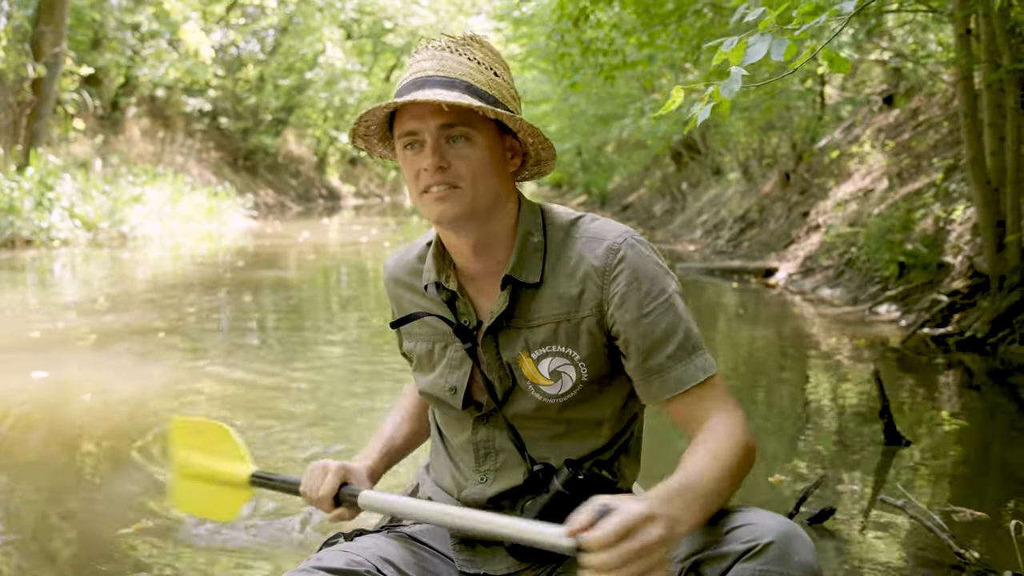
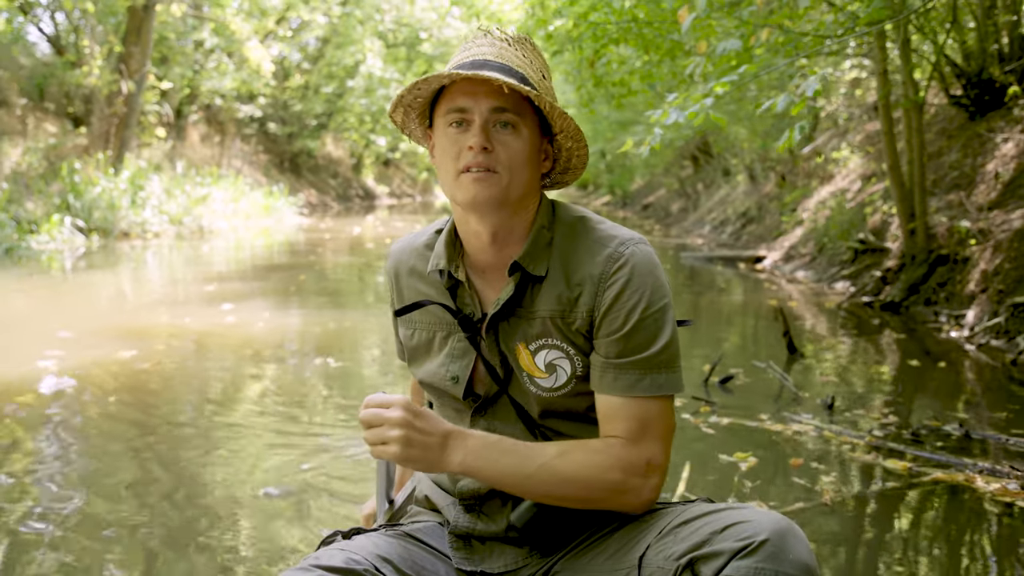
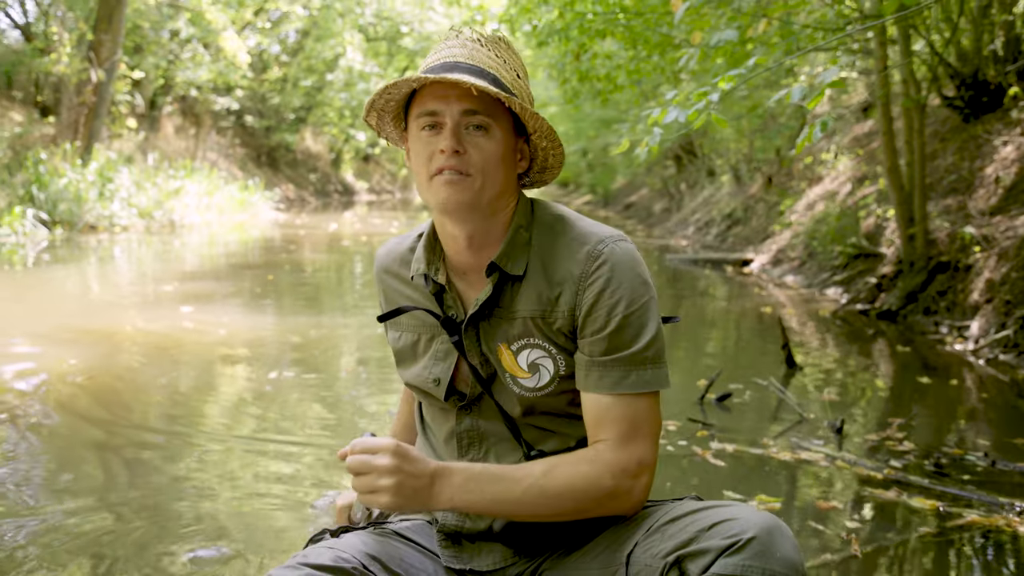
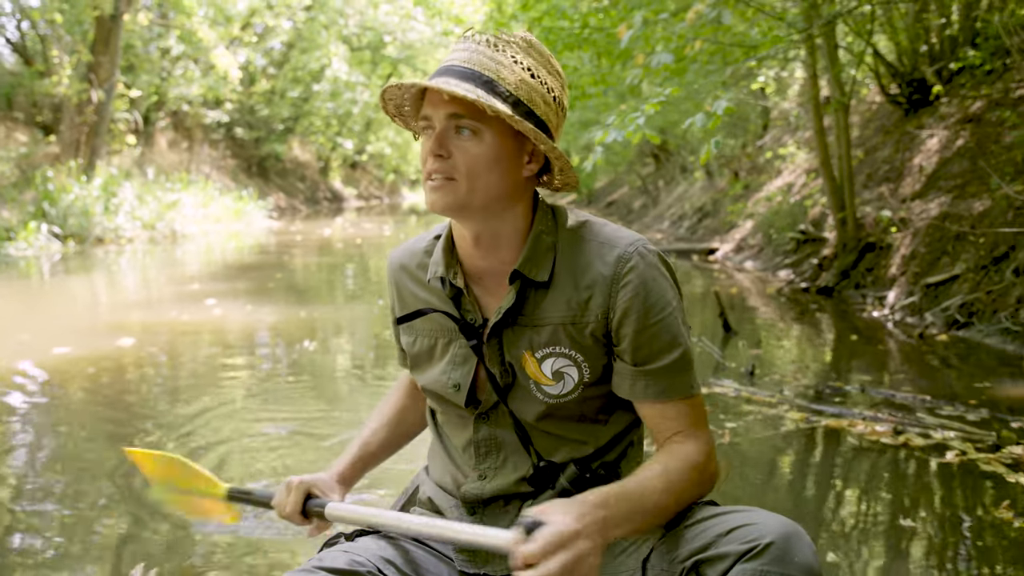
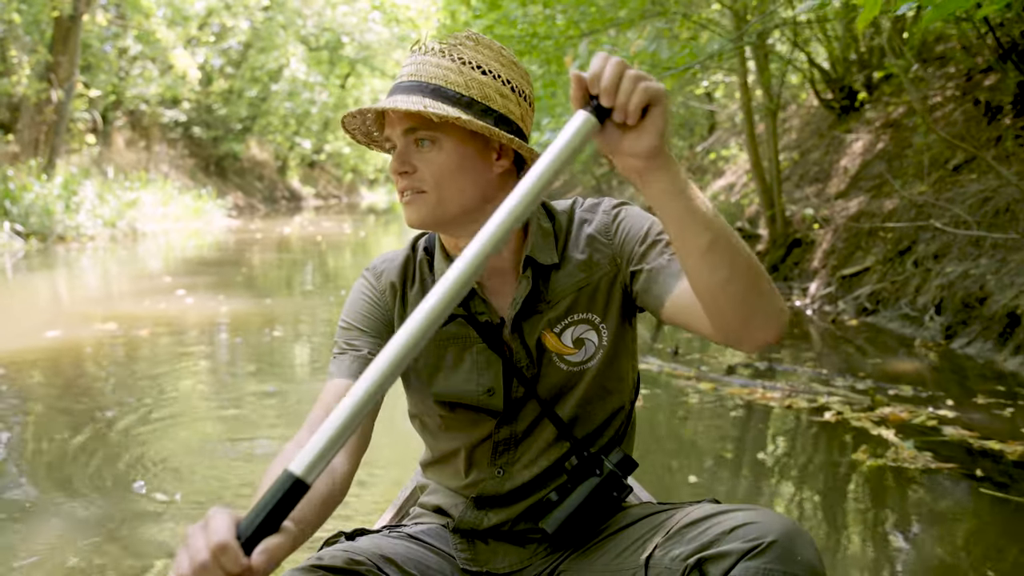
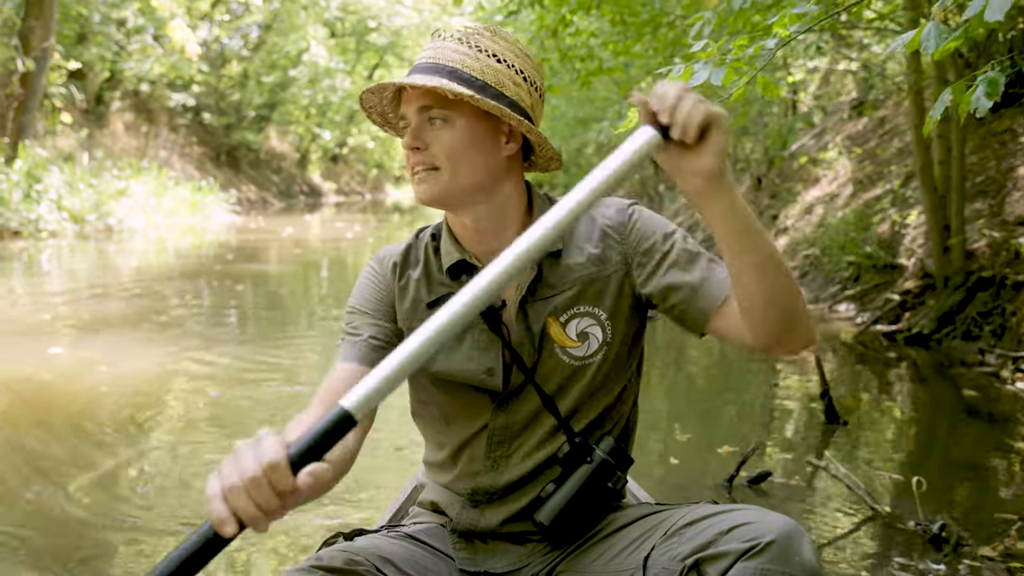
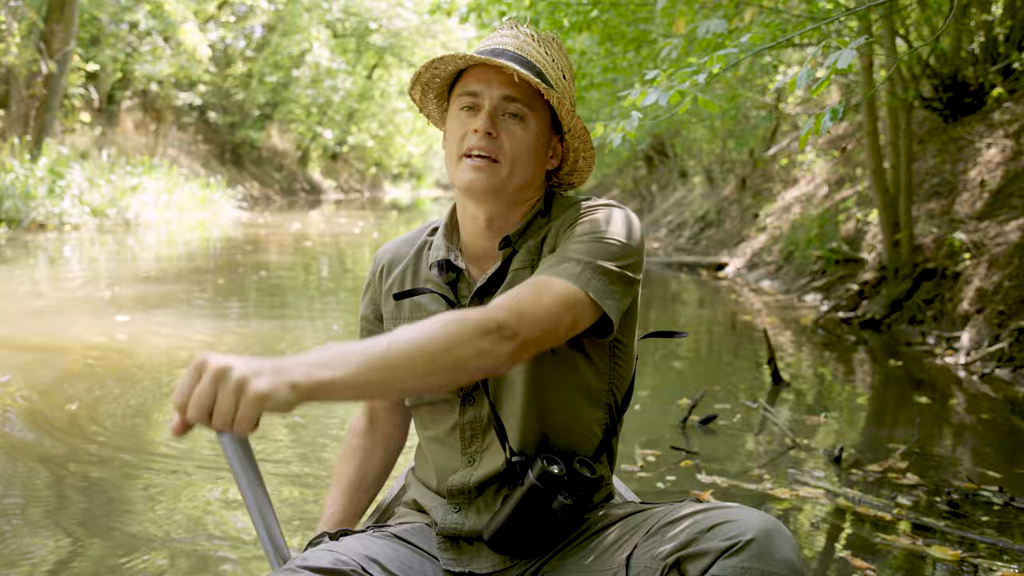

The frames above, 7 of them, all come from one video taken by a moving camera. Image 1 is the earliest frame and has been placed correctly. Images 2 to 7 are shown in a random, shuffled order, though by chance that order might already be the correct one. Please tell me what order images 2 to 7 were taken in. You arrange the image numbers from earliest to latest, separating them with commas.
6, 7, 3, 2, 4, 5
